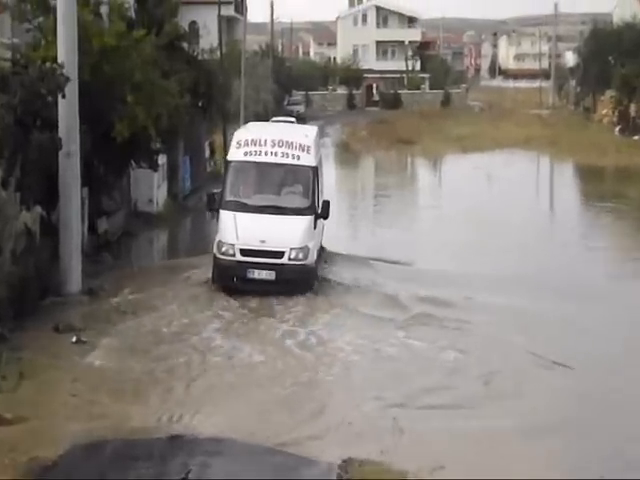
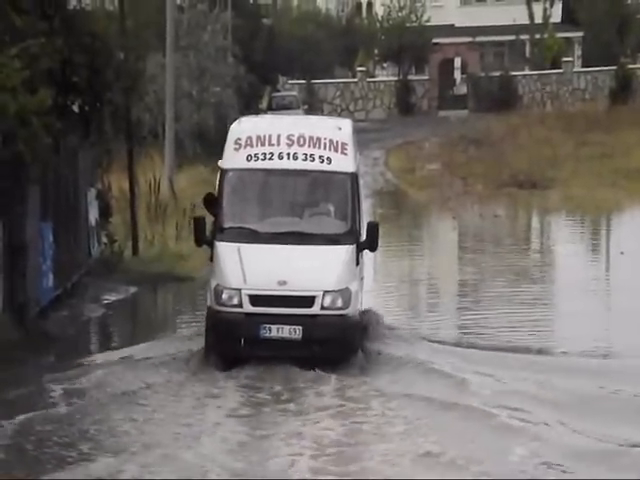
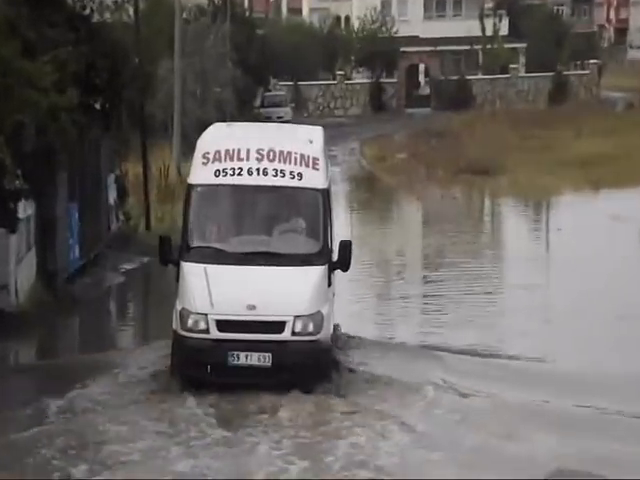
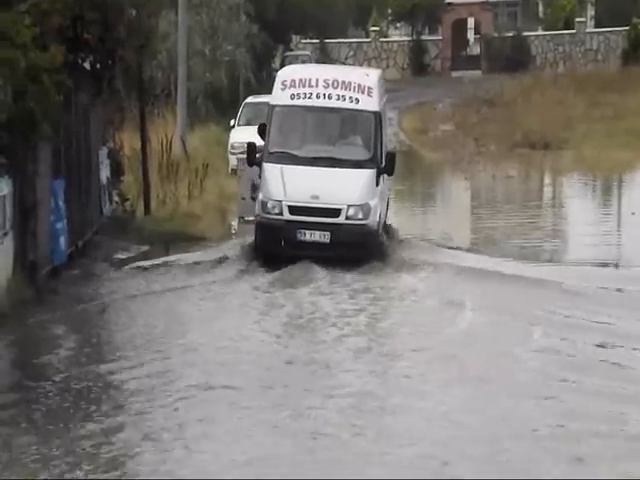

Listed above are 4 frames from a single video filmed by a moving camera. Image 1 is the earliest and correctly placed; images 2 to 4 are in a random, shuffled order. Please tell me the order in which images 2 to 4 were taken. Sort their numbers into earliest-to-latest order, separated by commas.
3, 2, 4
